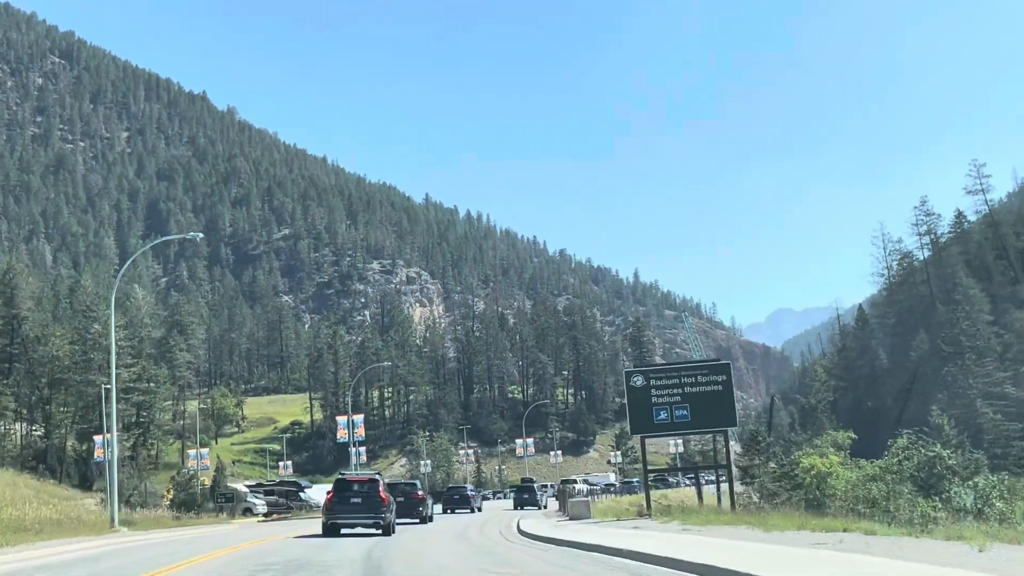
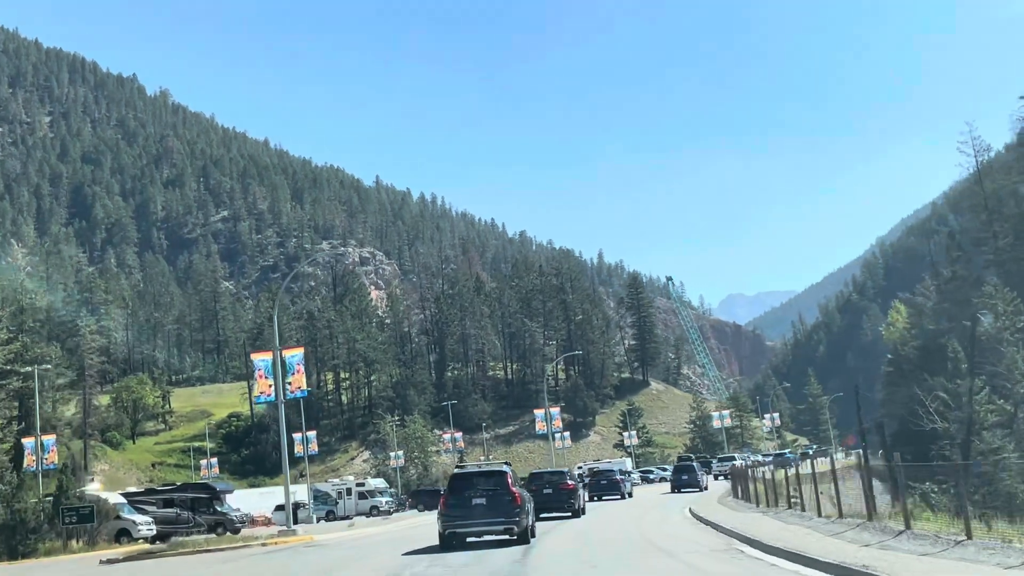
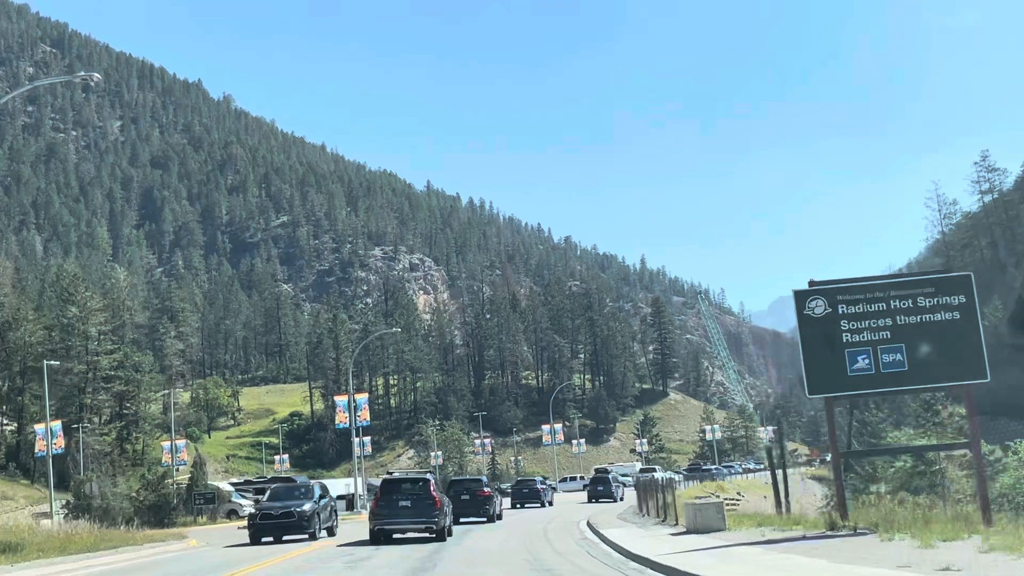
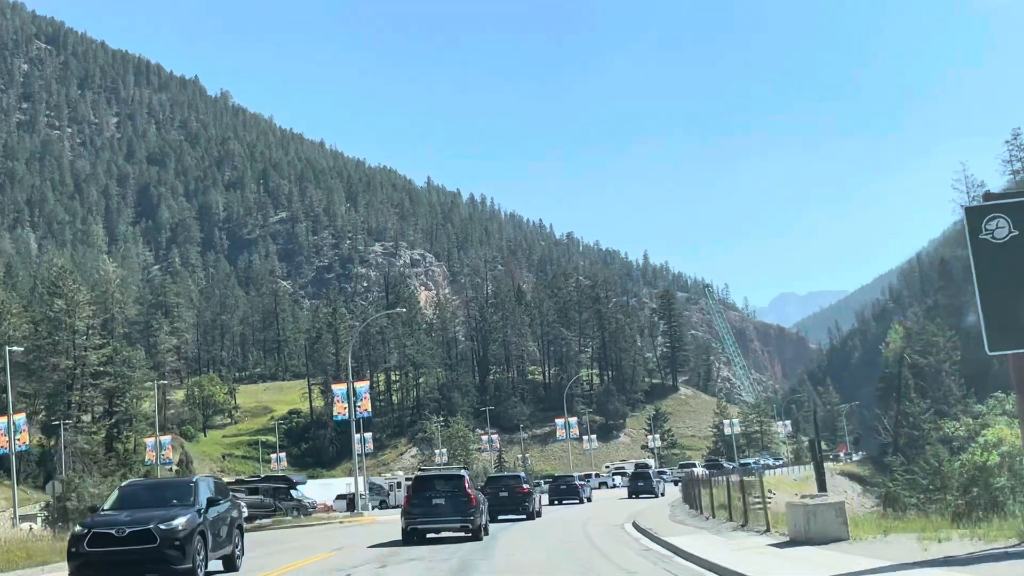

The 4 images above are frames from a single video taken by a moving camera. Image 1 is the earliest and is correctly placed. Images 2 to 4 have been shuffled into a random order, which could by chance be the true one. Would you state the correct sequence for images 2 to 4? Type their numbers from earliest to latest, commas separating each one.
3, 4, 2
